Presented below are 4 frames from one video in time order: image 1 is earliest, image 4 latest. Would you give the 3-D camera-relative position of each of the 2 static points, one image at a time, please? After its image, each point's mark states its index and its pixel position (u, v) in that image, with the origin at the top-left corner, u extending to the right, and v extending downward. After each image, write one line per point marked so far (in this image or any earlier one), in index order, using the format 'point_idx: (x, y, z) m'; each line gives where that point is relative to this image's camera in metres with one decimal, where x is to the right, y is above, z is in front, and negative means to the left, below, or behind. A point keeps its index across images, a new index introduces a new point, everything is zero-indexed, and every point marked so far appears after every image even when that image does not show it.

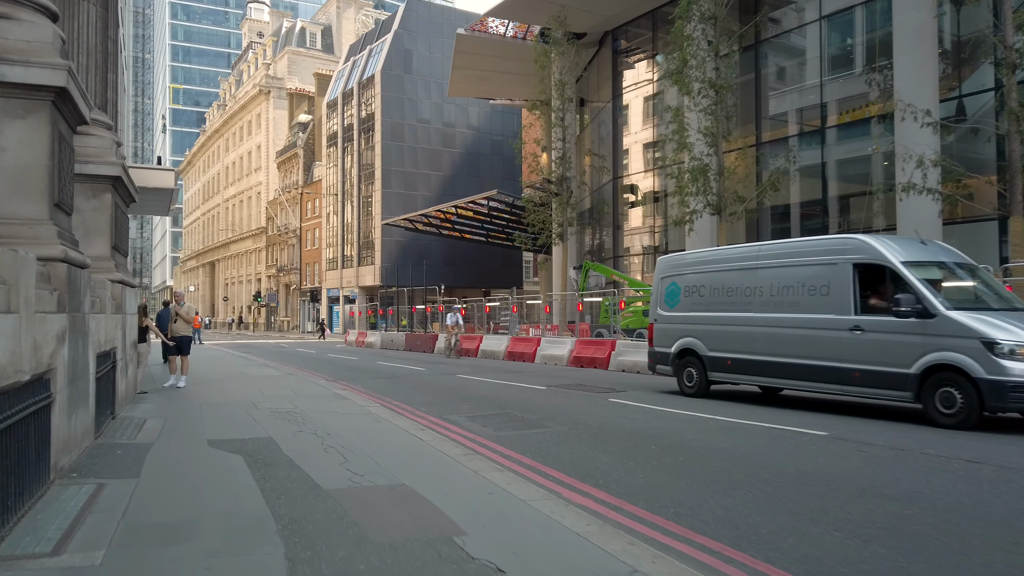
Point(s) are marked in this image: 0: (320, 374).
0: (-4.8, -2.2, +18.5) m
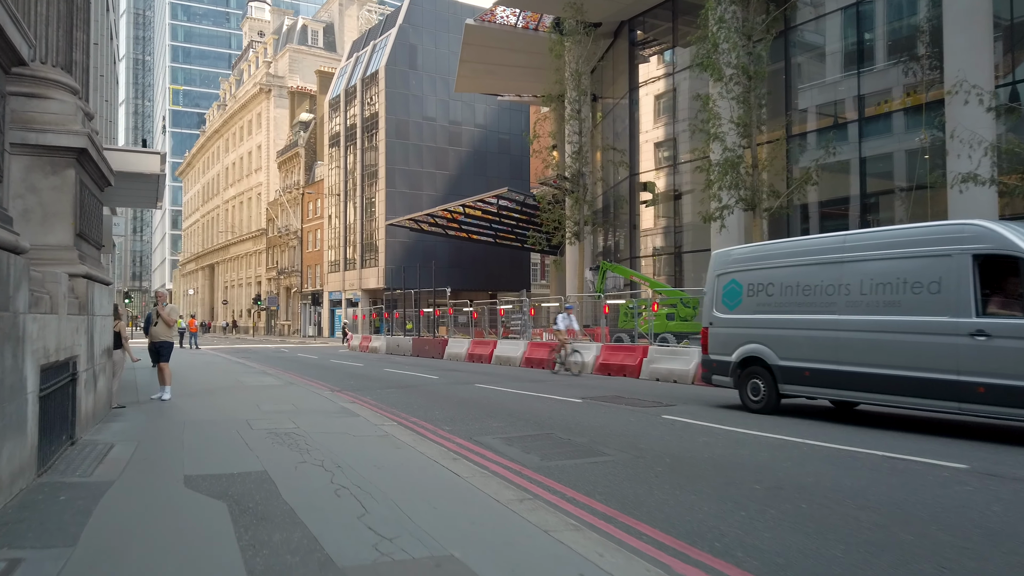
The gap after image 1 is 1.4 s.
0: (-4.3, -2.2, +16.8) m
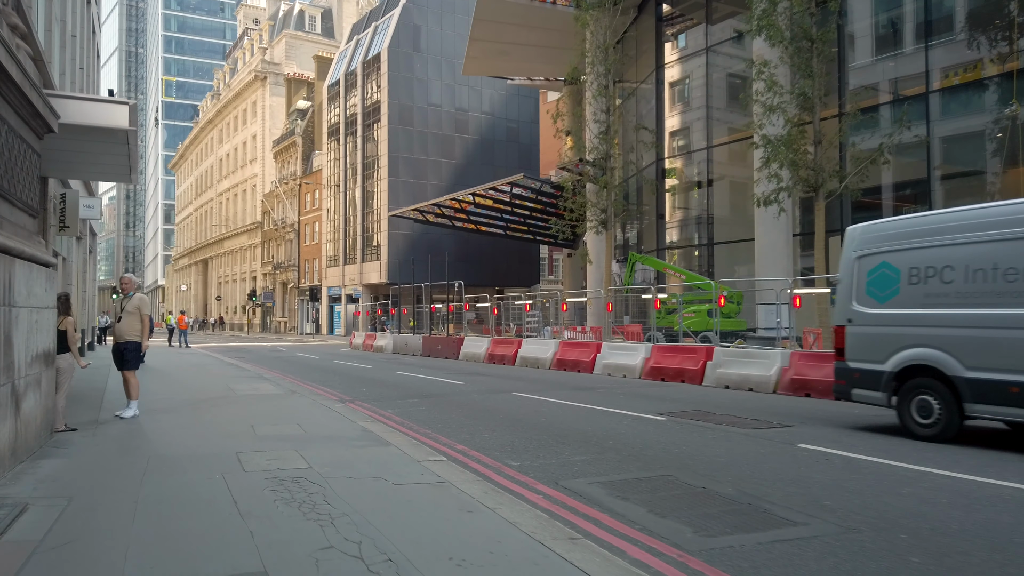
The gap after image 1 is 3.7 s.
0: (-3.4, -2.0, +14.1) m
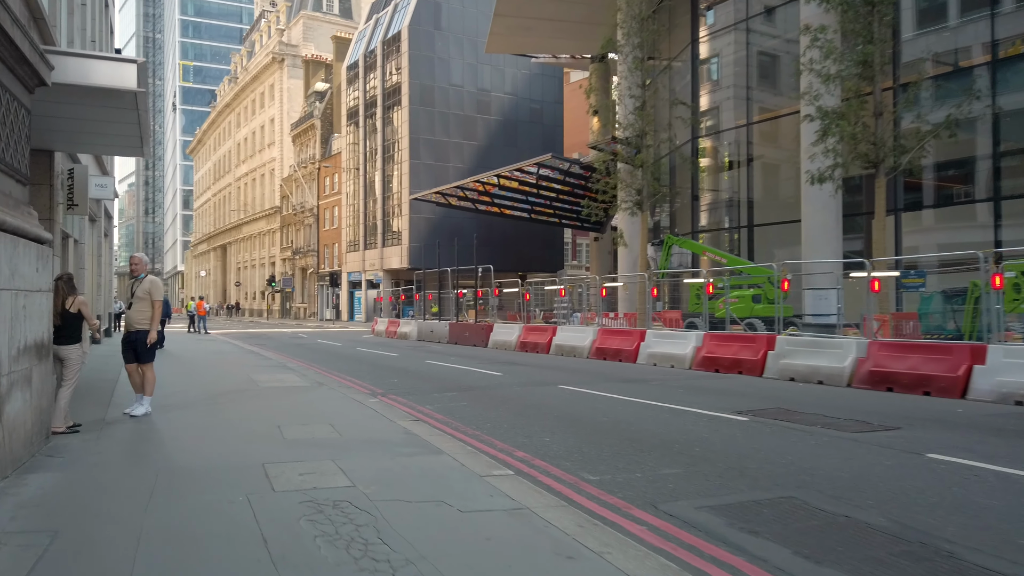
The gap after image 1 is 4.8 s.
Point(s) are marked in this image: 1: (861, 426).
0: (-2.7, -1.7, +13.0) m
1: (+3.8, -1.5, +8.0) m
